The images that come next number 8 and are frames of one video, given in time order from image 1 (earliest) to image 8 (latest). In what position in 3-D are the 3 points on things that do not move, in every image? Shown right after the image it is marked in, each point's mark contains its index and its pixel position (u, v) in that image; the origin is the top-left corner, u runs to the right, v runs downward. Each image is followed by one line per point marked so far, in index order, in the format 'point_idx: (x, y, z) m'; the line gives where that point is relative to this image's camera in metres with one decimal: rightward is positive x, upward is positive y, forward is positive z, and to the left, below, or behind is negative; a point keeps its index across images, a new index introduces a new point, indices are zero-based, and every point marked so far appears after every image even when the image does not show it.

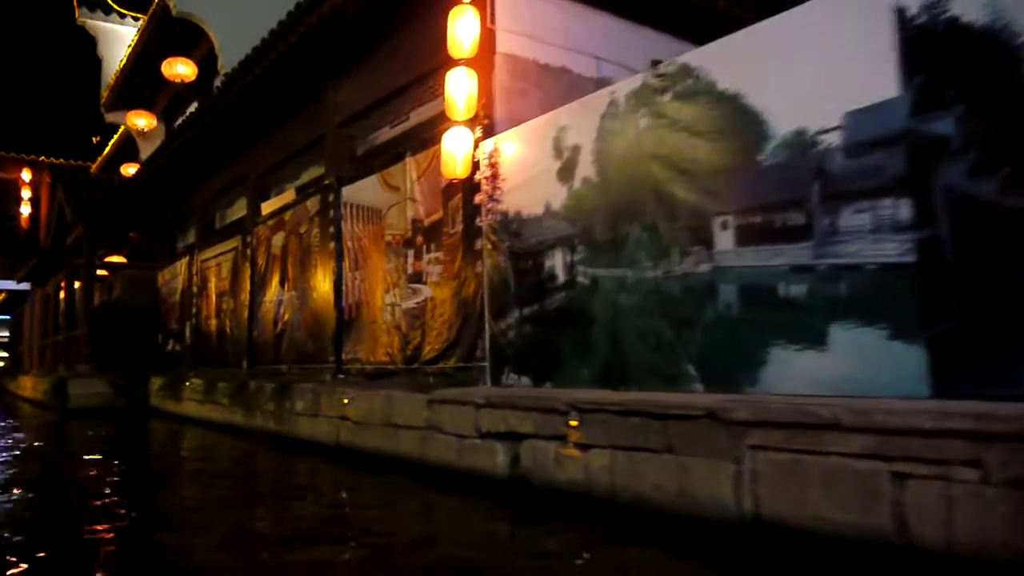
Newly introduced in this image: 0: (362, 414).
0: (-1.5, -1.3, +8.3) m
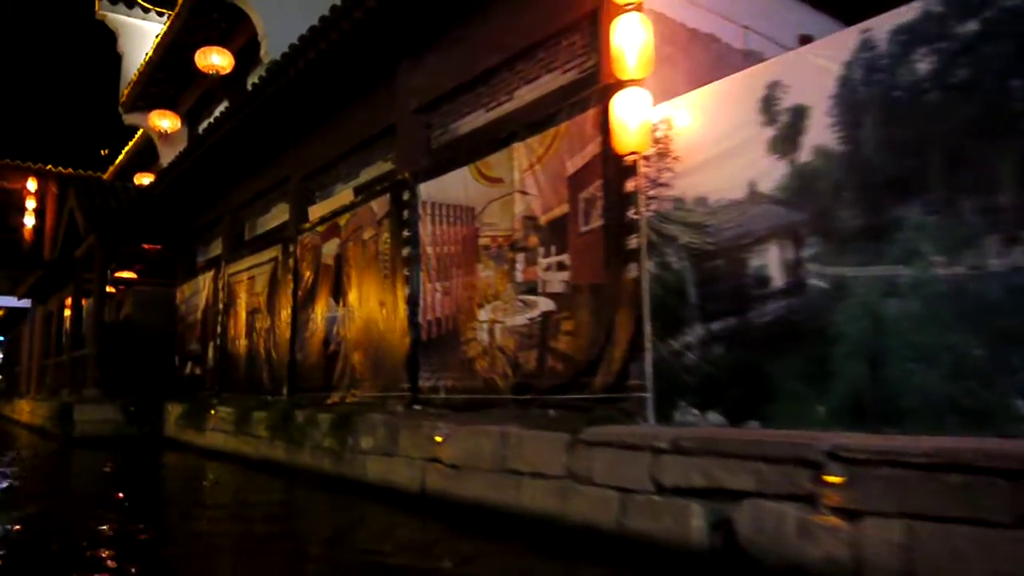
0: (-0.4, -1.4, +6.6) m
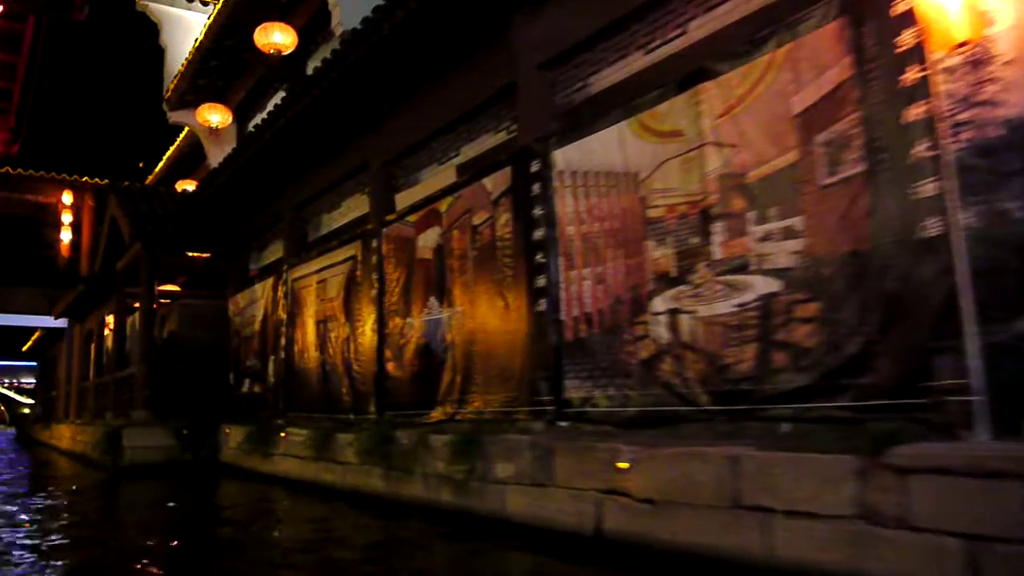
0: (+1.0, -1.2, +5.0) m
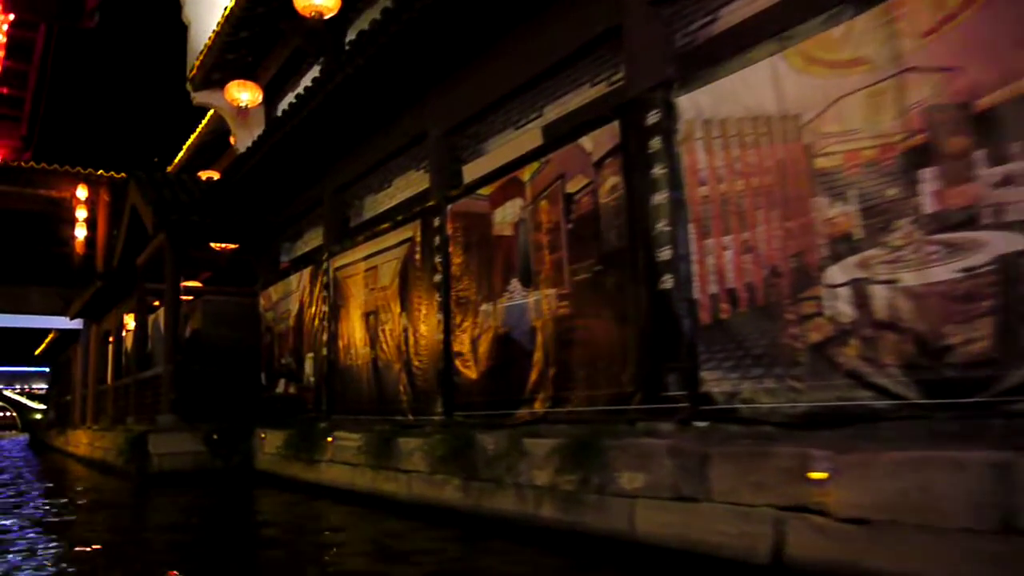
0: (+1.8, -1.0, +3.9) m
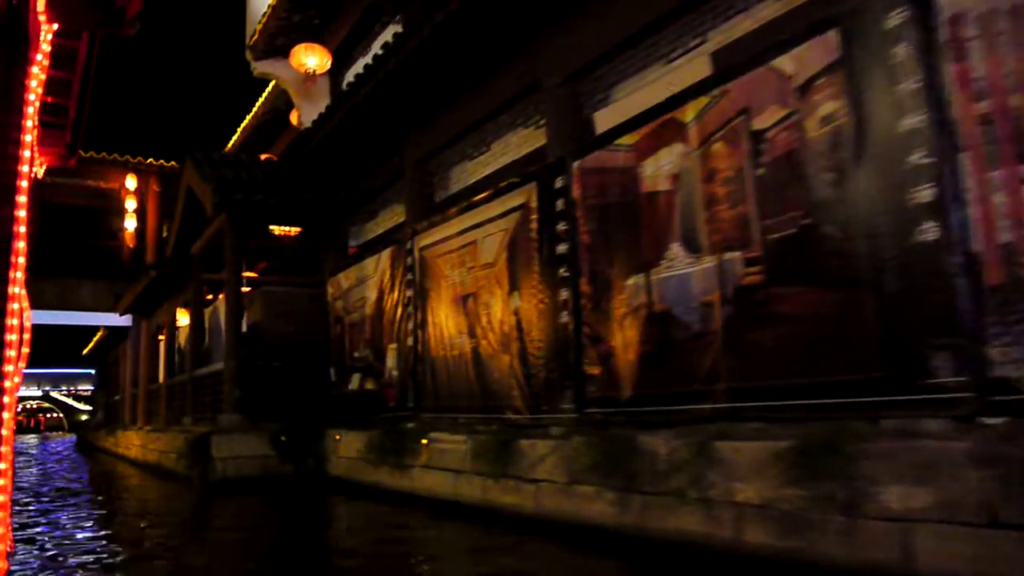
0: (+2.8, -0.8, +2.4) m
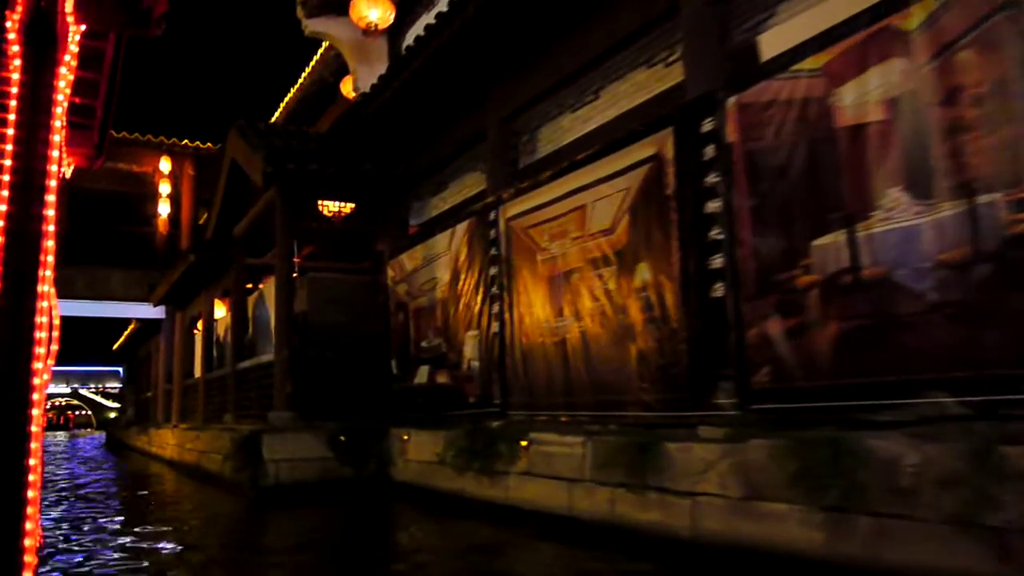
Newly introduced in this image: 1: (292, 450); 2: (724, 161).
0: (+3.7, -0.5, +1.0) m
1: (-2.6, -1.9, +9.6) m
2: (+1.5, +0.9, +5.7) m
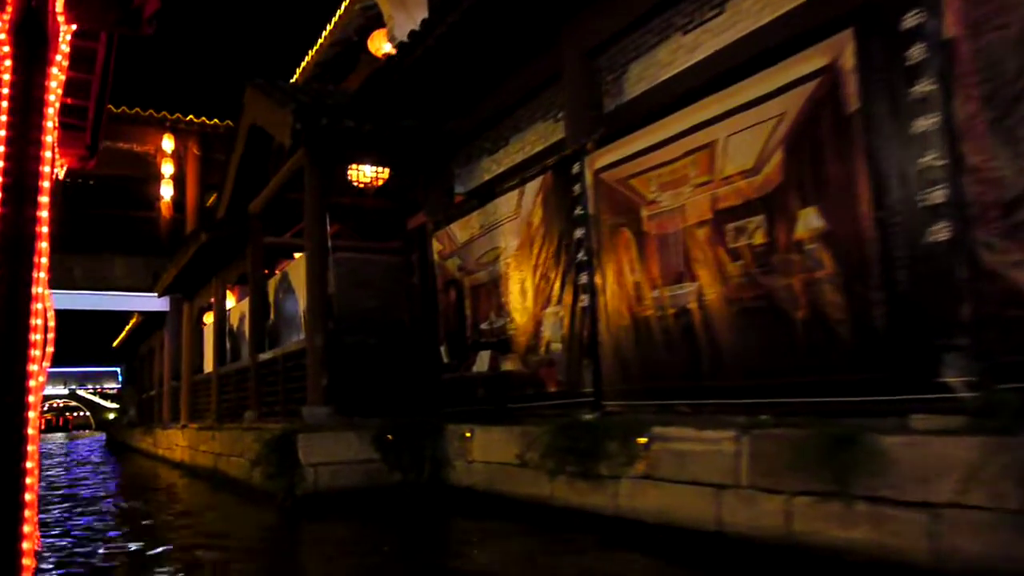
0: (+4.5, -0.2, -0.4) m
1: (-1.8, -1.6, +8.2) m
2: (+2.2, +1.2, +4.3) m
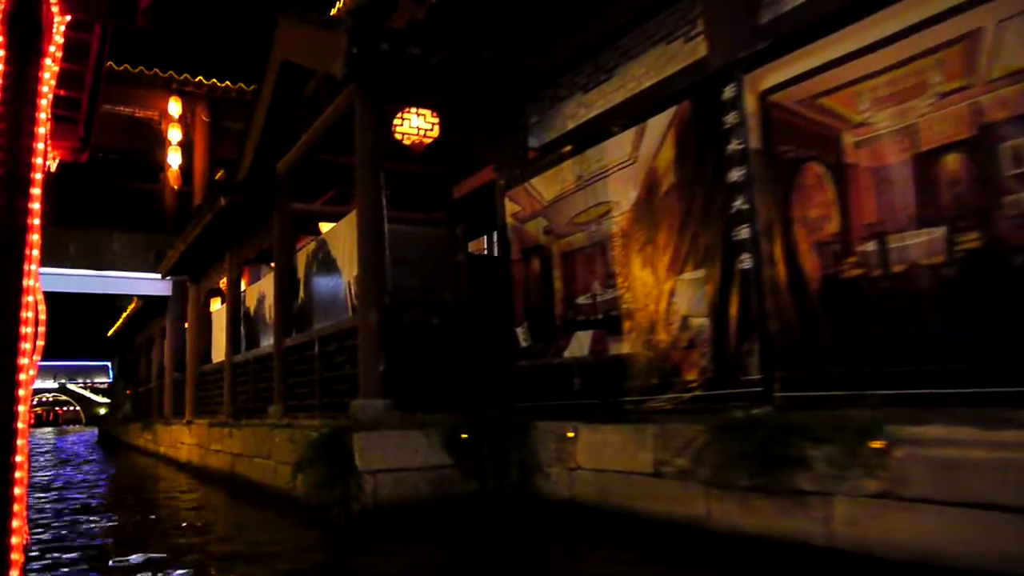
0: (+5.5, 0.0, -1.9) m
1: (-0.9, -1.3, +6.6) m
2: (+3.2, +1.5, +2.8) m
